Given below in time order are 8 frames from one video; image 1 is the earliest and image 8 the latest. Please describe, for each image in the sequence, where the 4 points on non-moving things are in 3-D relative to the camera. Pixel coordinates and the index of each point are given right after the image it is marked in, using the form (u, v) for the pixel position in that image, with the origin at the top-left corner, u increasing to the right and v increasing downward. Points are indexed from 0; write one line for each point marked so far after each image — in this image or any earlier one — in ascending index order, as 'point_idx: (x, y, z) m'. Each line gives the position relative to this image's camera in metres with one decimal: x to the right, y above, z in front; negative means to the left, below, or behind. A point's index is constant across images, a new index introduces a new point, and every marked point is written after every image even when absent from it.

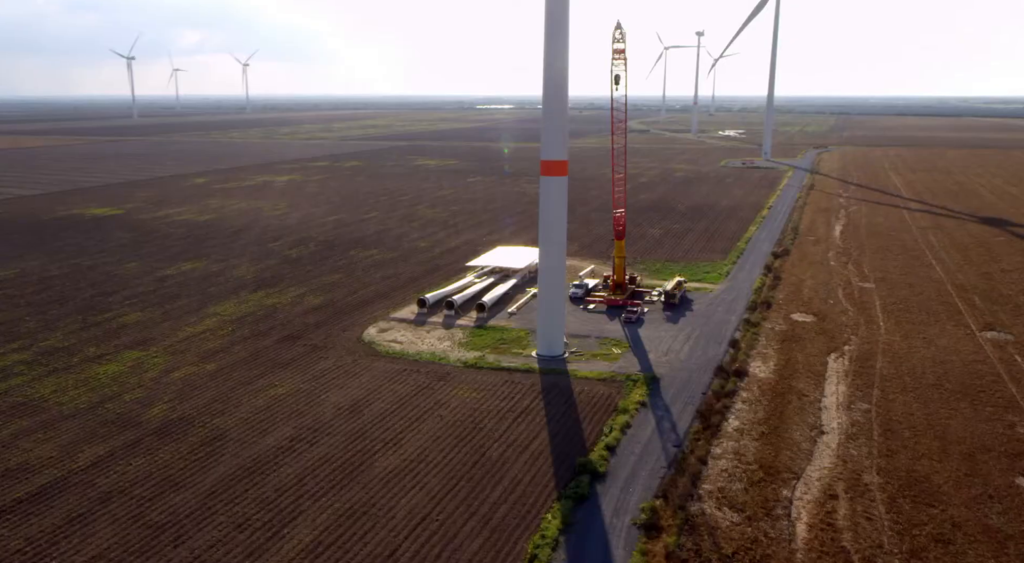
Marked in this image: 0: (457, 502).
0: (-1.2, -4.5, +18.5) m
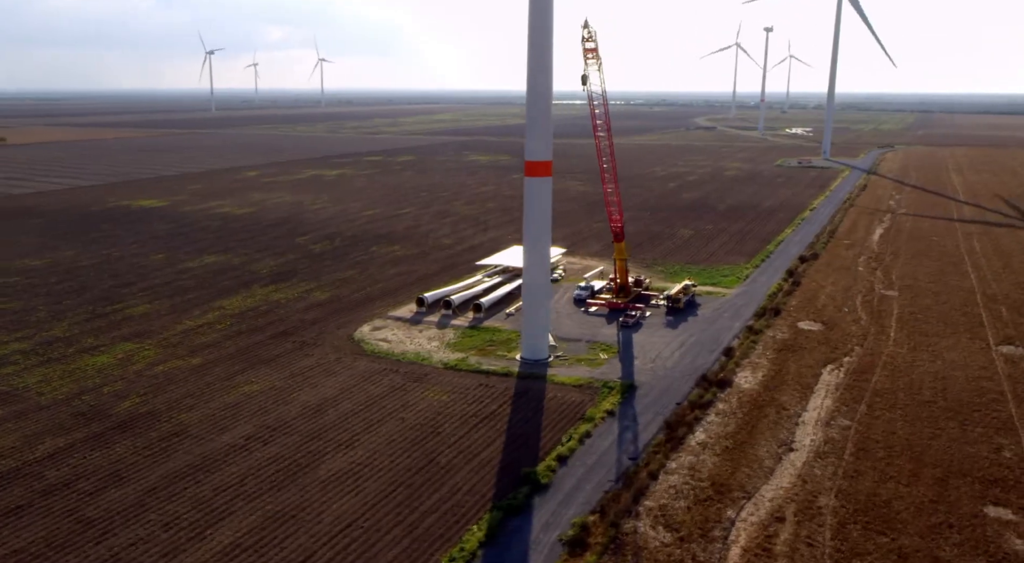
0: (-2.5, -4.6, +18.1) m
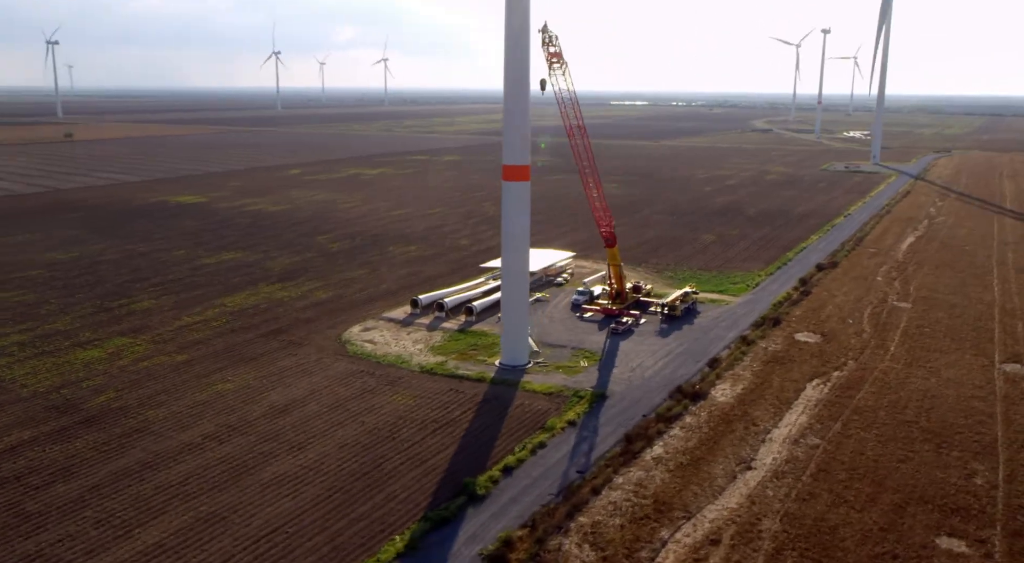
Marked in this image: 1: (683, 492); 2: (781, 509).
0: (-3.9, -4.7, +18.0) m
1: (+3.6, -4.5, +18.9) m
2: (+5.5, -4.6, +18.3) m
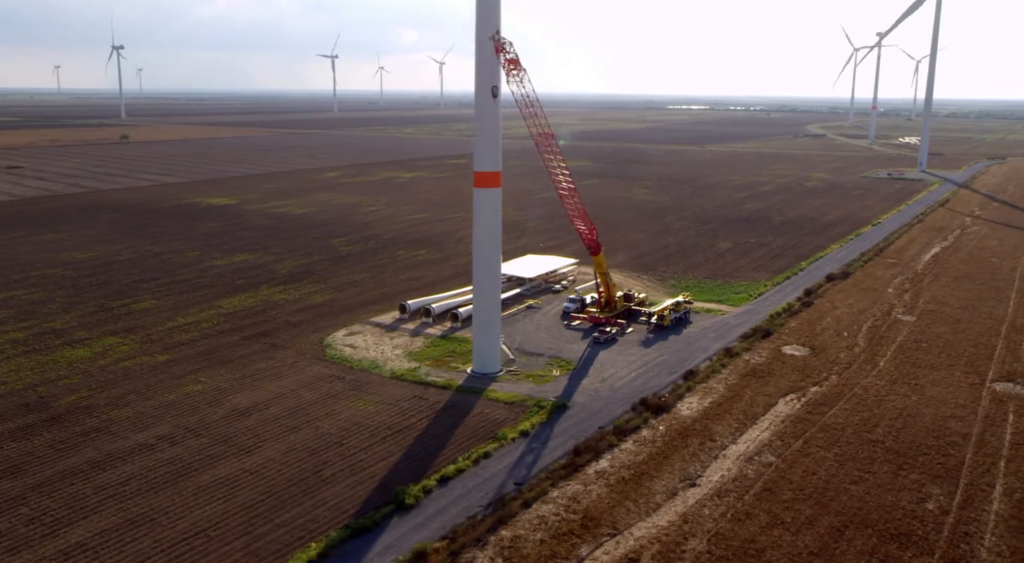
0: (-5.4, -4.8, +18.1) m
1: (+2.2, -4.7, +18.5) m
2: (+4.0, -4.9, +17.7) m
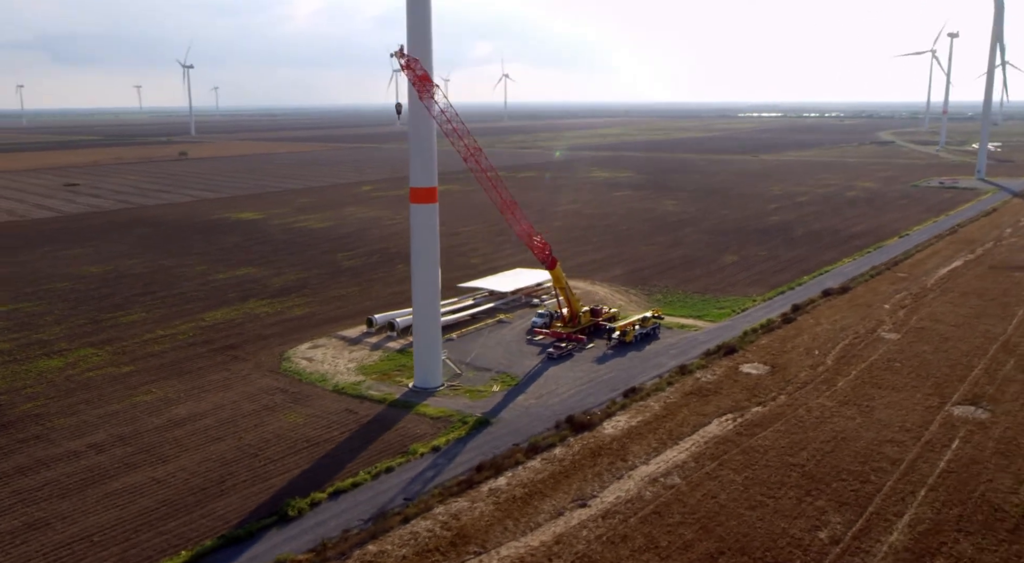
0: (-8.0, -5.1, +18.5) m
1: (-0.4, -5.1, +18.3) m
2: (+1.4, -5.2, +17.3) m
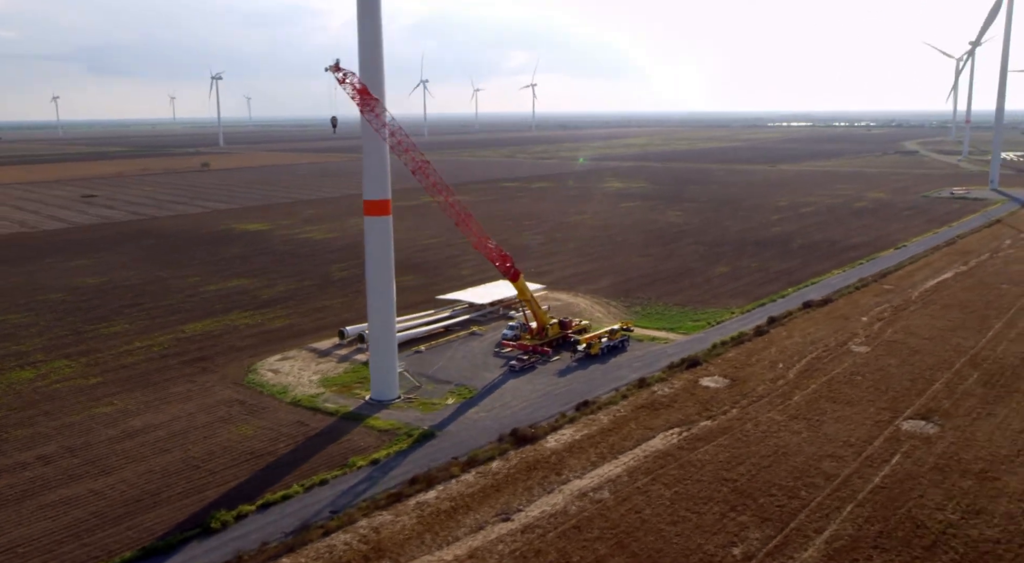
0: (-9.7, -5.4, +18.9) m
1: (-2.1, -5.4, +18.5) m
2: (-0.4, -5.5, +17.4) m
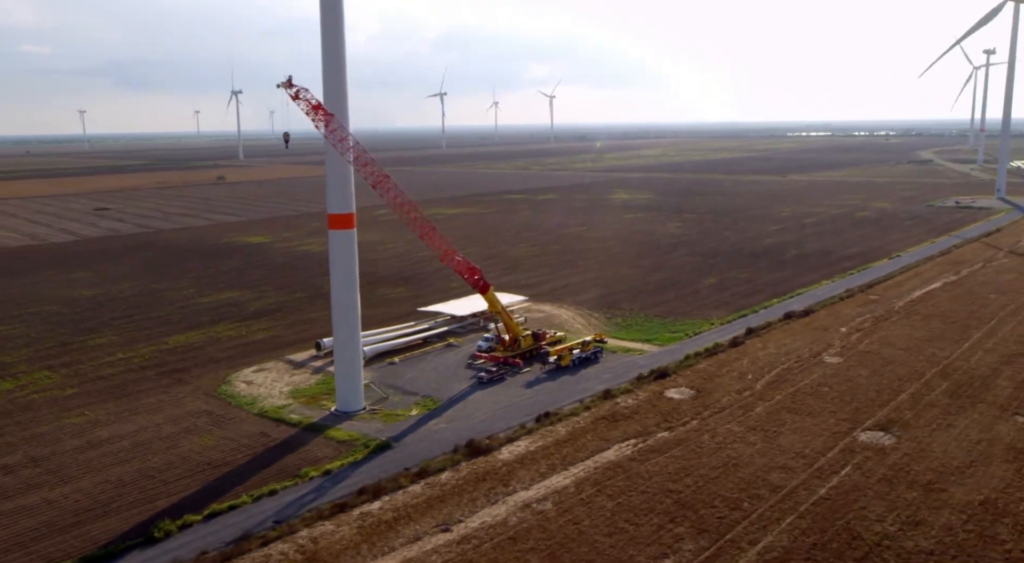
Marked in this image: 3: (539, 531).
0: (-11.0, -5.7, +19.3) m
1: (-3.4, -5.6, +18.7) m
2: (-1.8, -5.8, +17.6) m
3: (+0.6, -5.4, +19.3) m
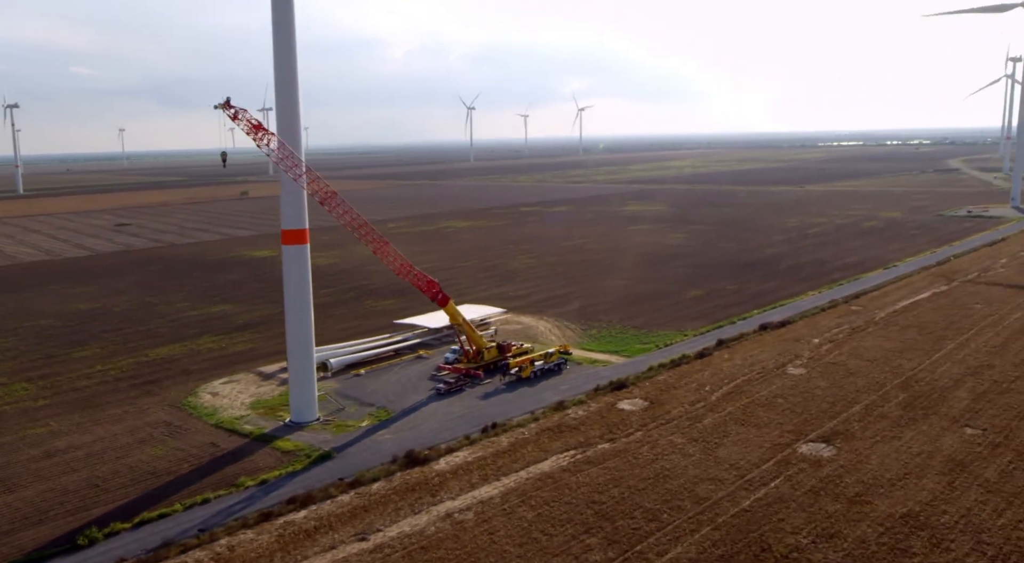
0: (-12.9, -6.0, +20.0) m
1: (-5.4, -5.9, +19.0) m
2: (-3.7, -6.0, +17.9) m
3: (-1.3, -5.7, +19.5) m
